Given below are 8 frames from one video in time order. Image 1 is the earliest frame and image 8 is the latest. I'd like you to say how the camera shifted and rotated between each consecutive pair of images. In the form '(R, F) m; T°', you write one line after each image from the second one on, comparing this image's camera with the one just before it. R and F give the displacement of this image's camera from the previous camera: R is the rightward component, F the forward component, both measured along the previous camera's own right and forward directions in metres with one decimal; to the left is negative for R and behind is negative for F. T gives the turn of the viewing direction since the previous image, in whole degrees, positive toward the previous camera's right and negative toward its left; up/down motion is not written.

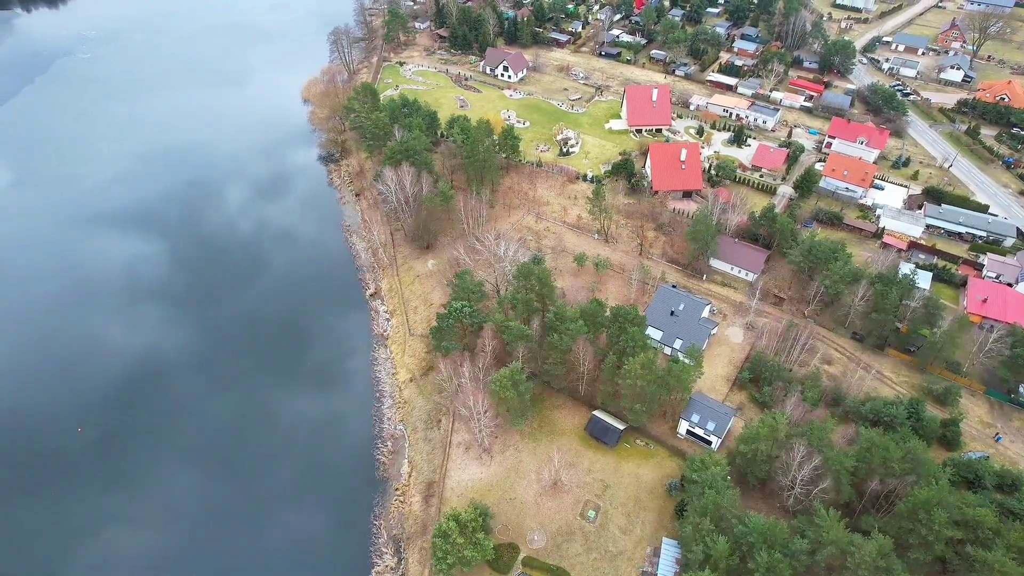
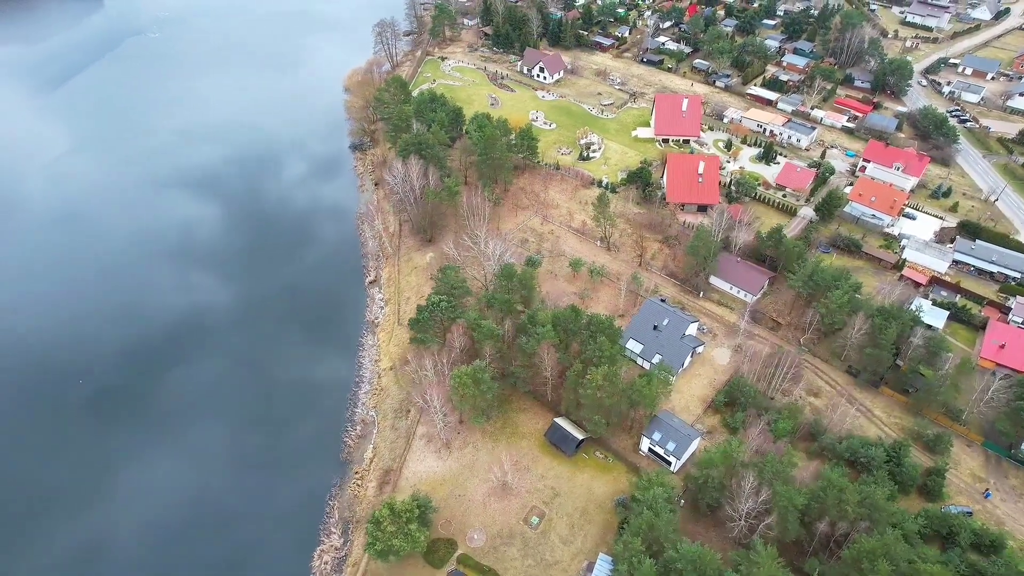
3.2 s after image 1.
(+5.3, +0.3) m; -6°
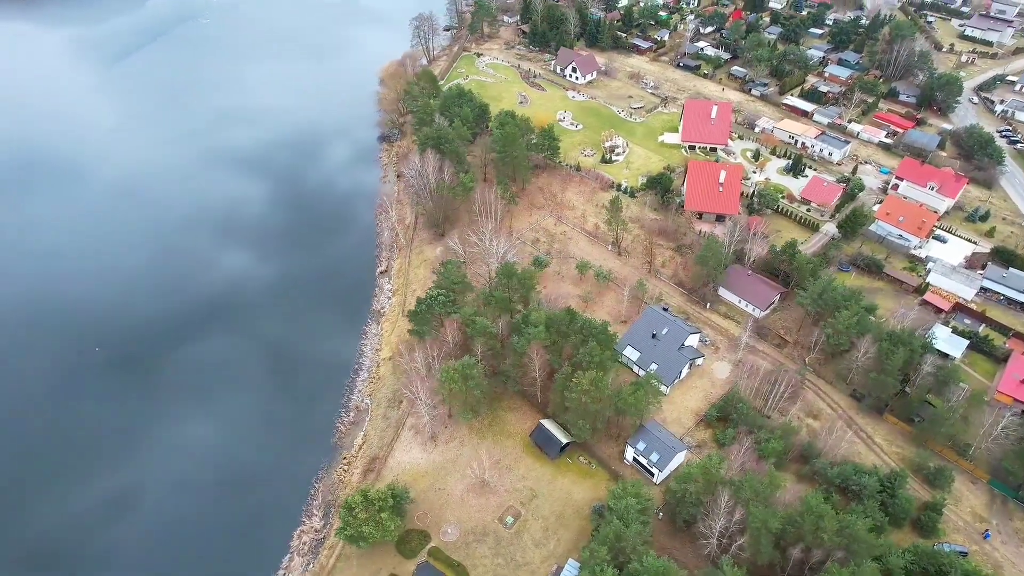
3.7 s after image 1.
(+2.9, +0.1) m; -4°
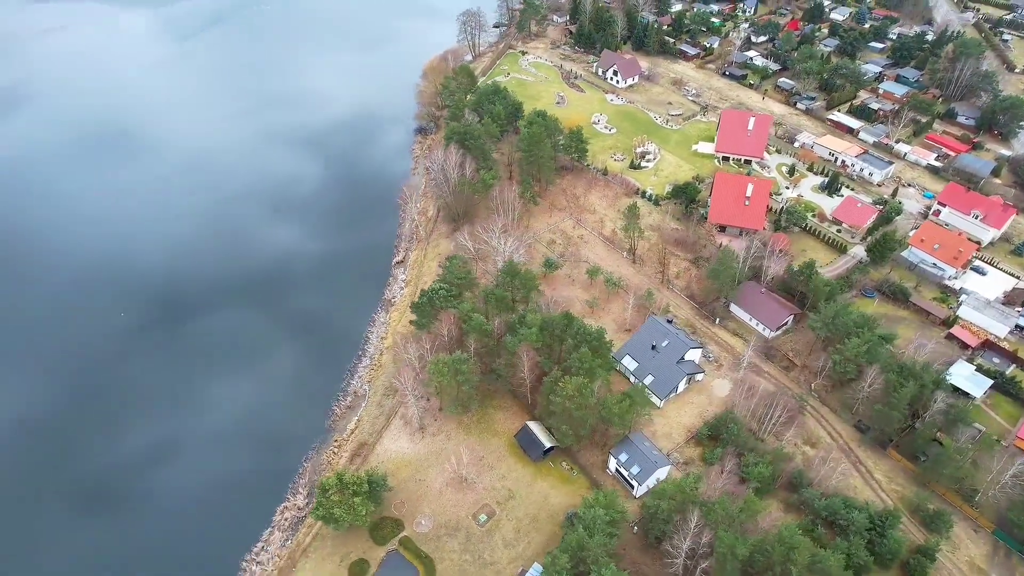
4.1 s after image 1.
(+3.3, +0.1) m; -5°
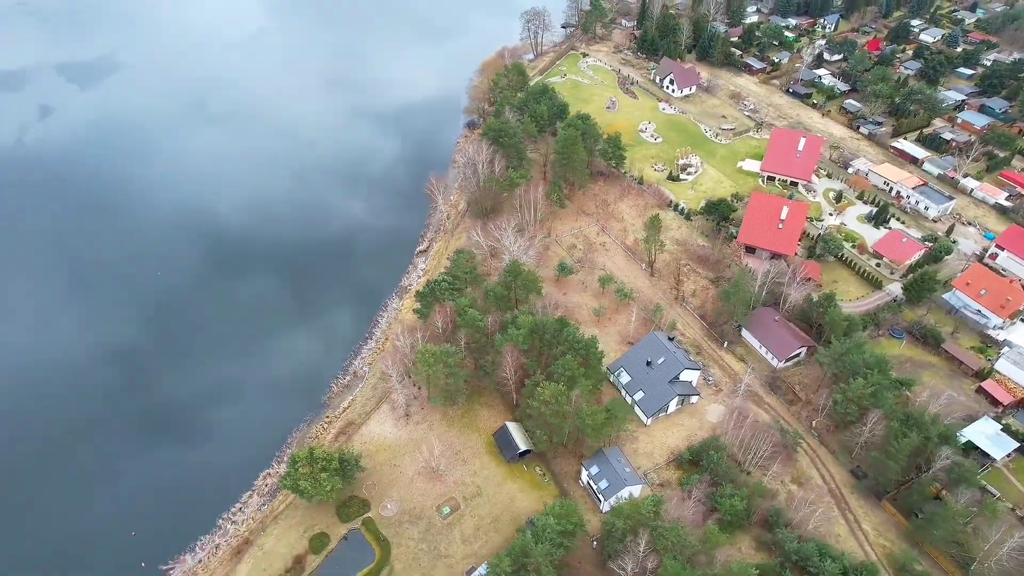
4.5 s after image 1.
(+4.6, +0.3) m; -6°
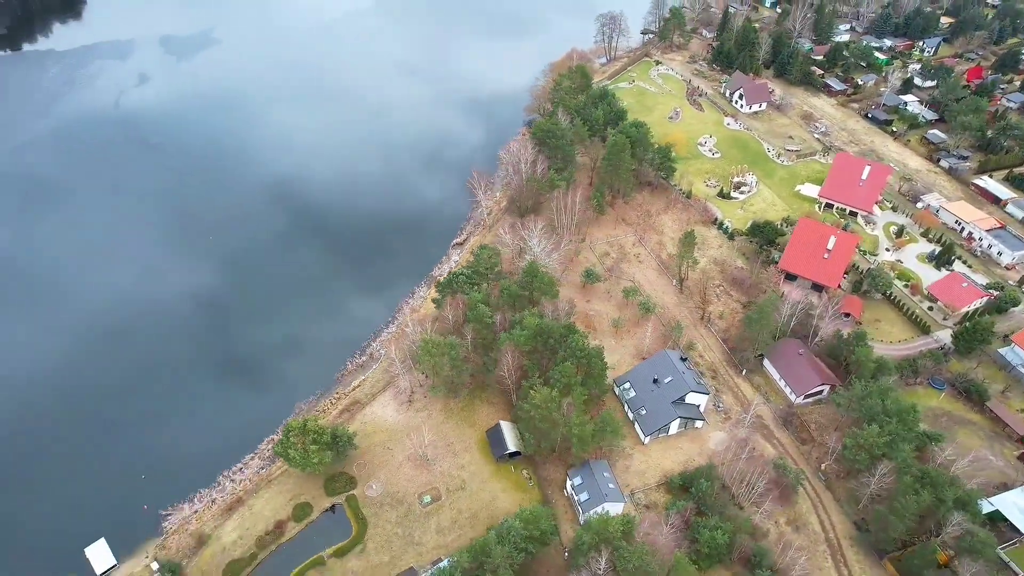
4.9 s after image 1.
(+3.9, +0.3) m; -7°
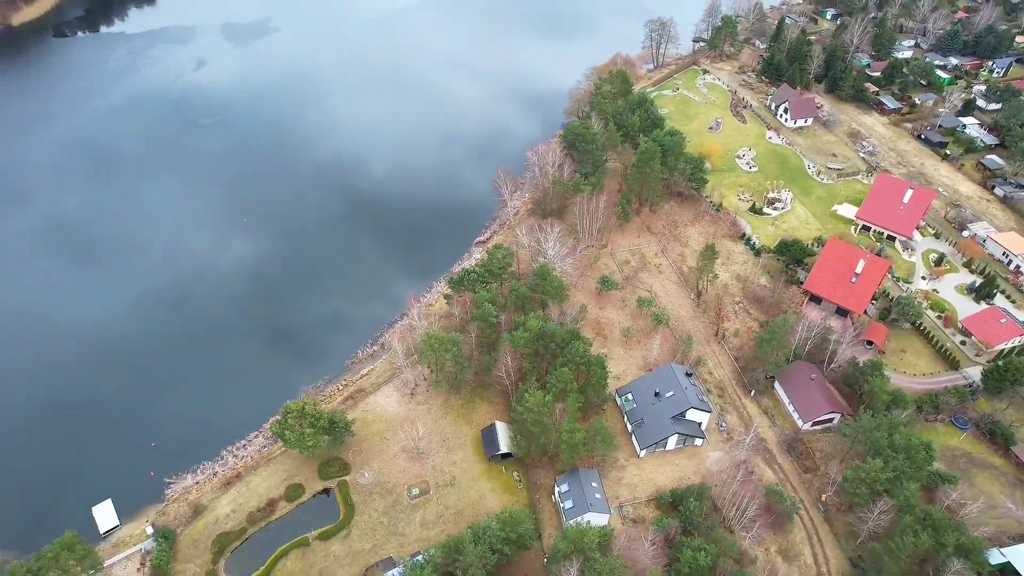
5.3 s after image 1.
(+2.6, +0.1) m; -4°
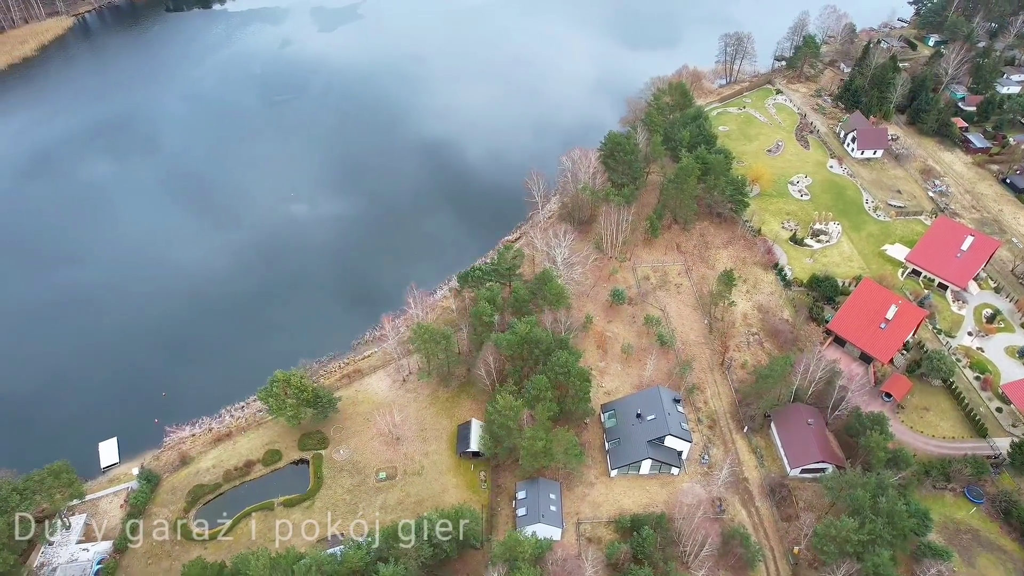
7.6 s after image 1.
(+5.3, +0.4) m; -8°
